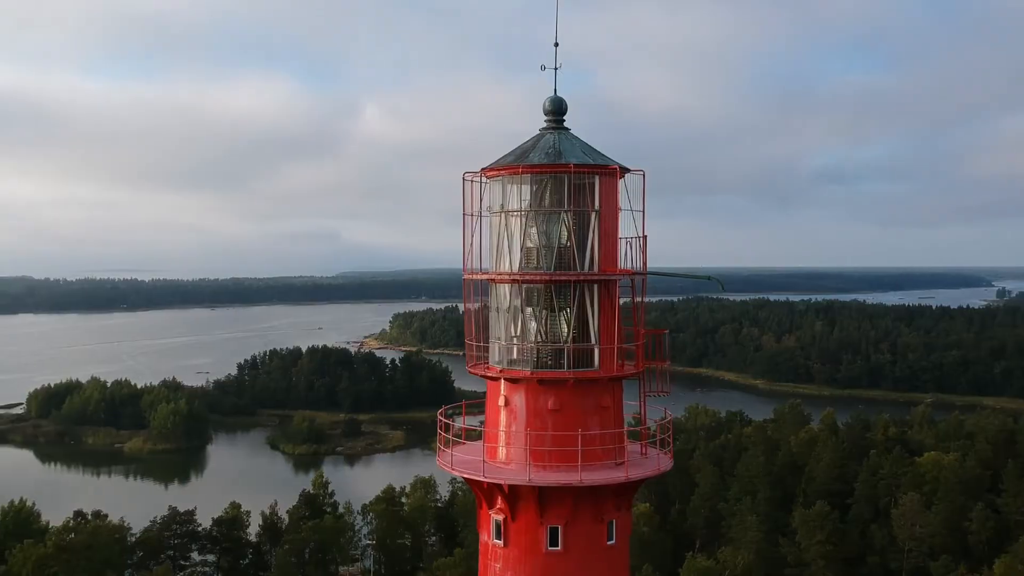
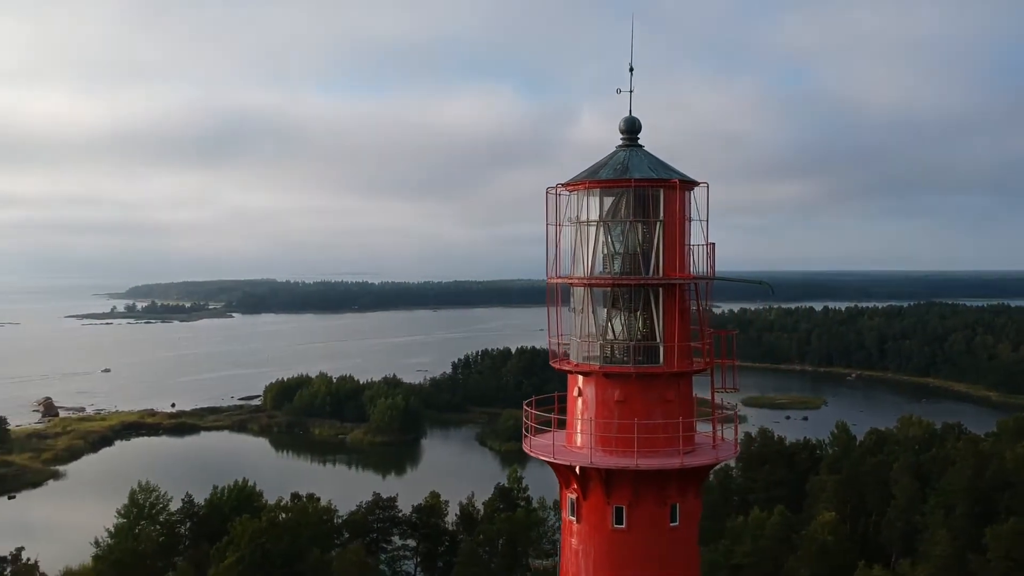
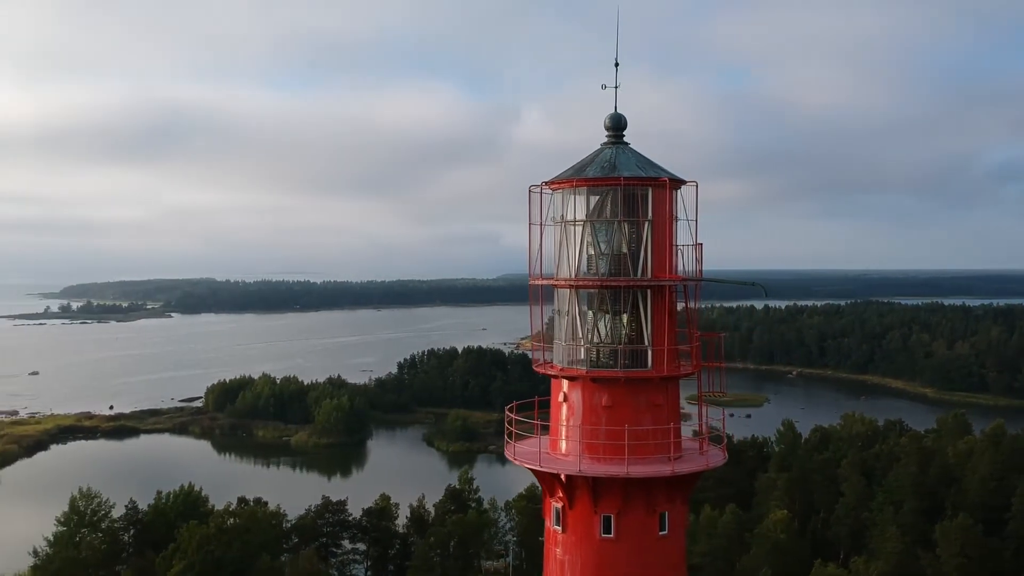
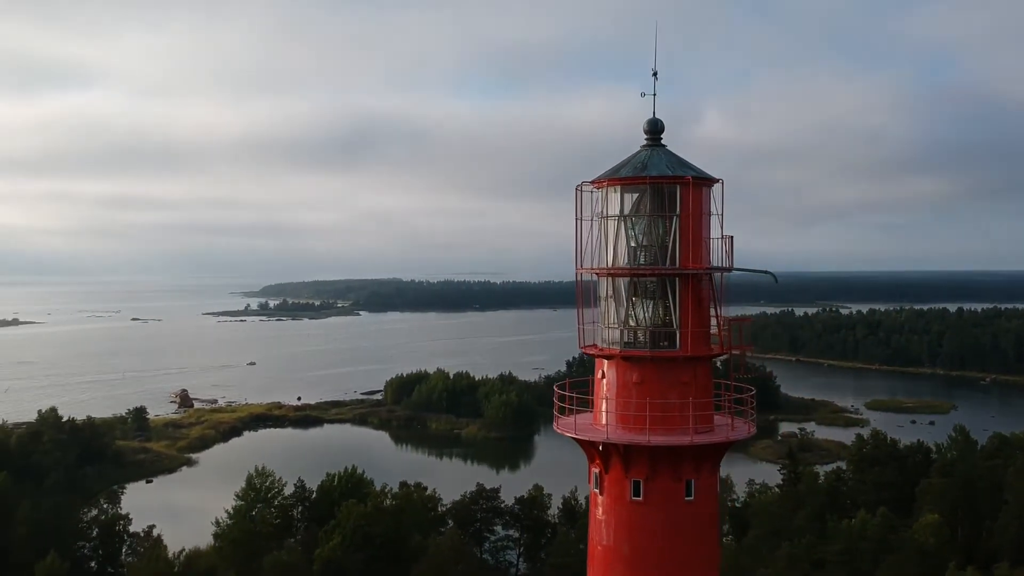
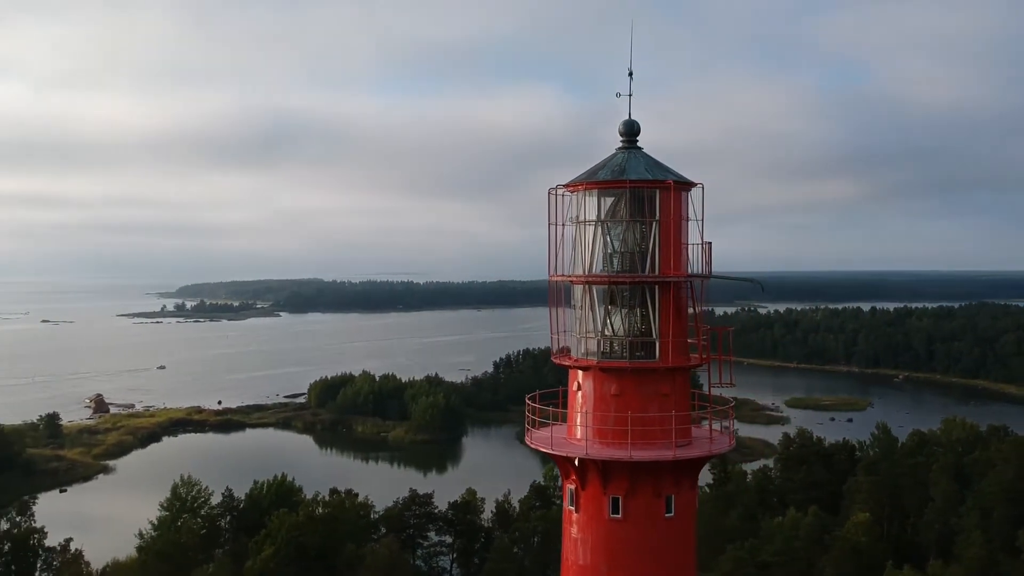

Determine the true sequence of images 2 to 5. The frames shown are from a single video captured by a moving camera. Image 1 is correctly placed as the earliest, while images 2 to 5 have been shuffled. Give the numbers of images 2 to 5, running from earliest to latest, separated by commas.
3, 2, 5, 4
